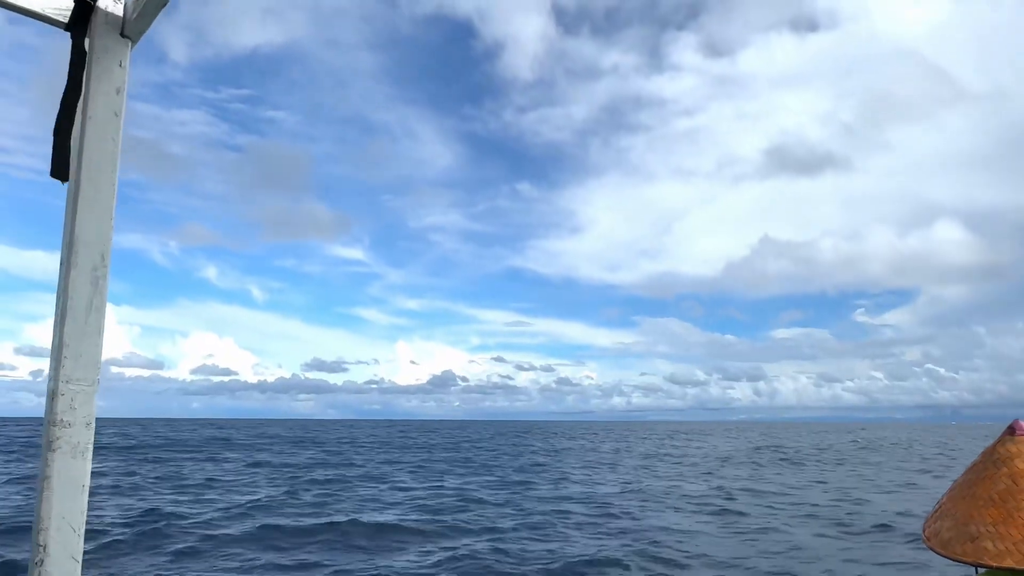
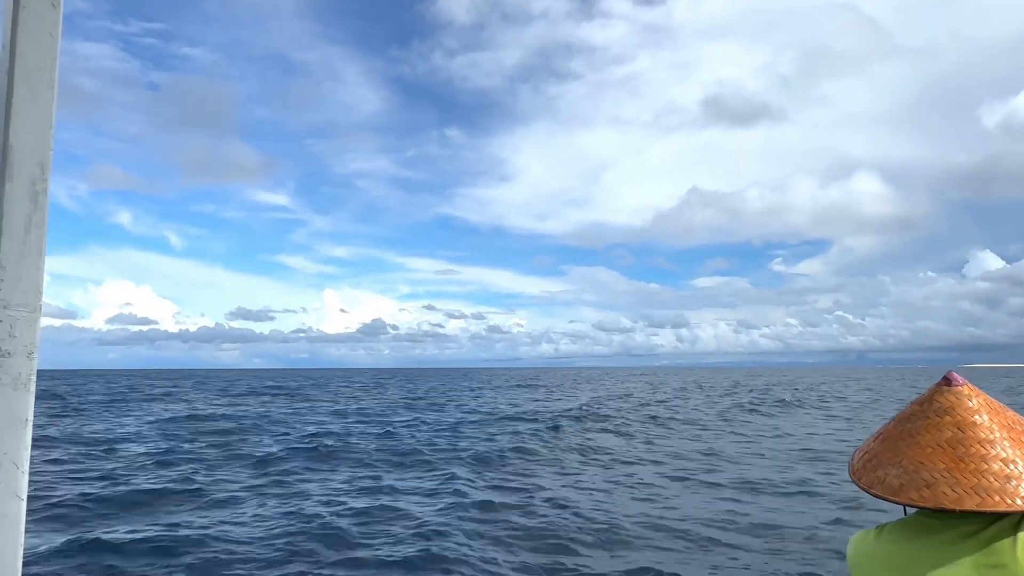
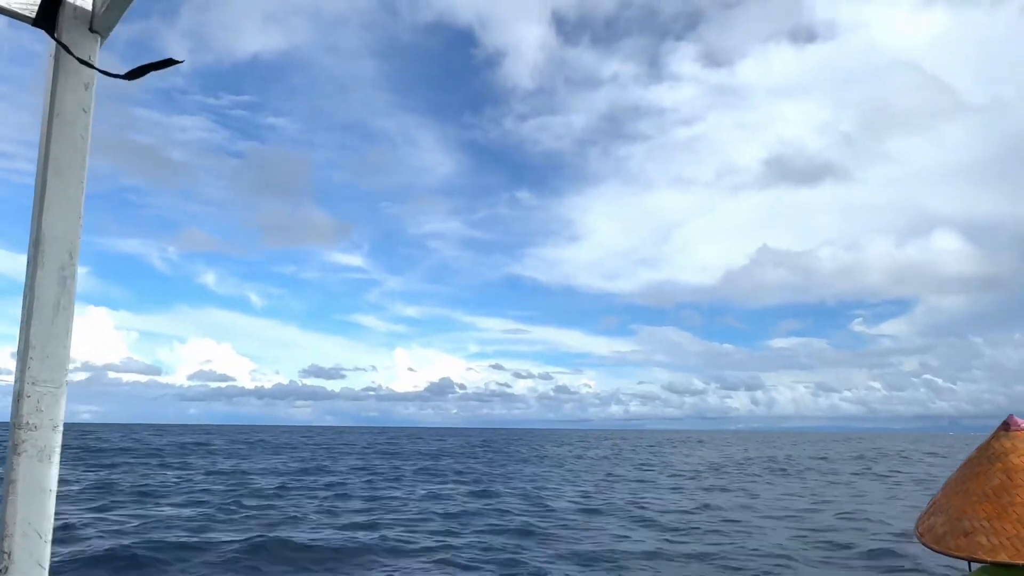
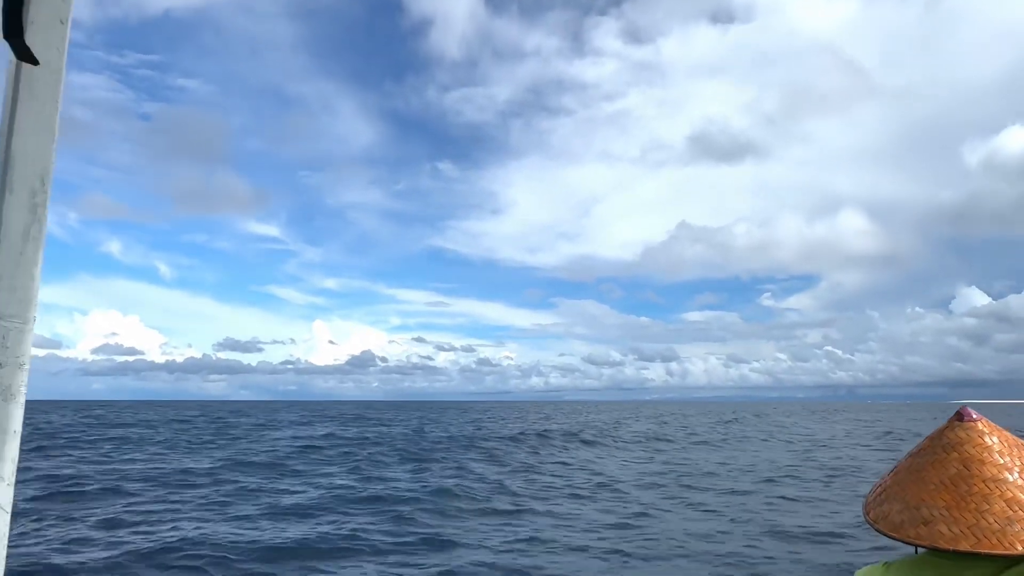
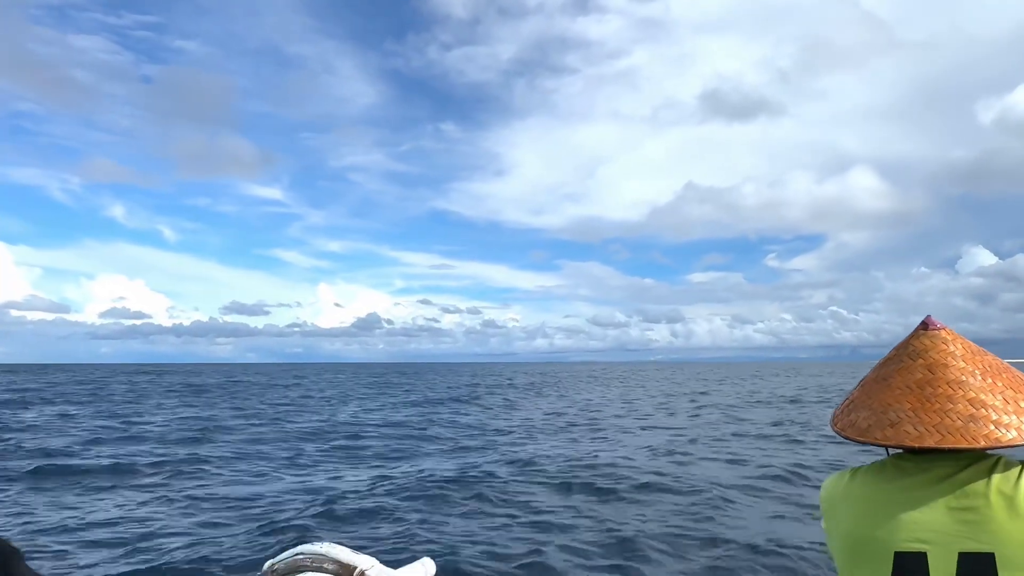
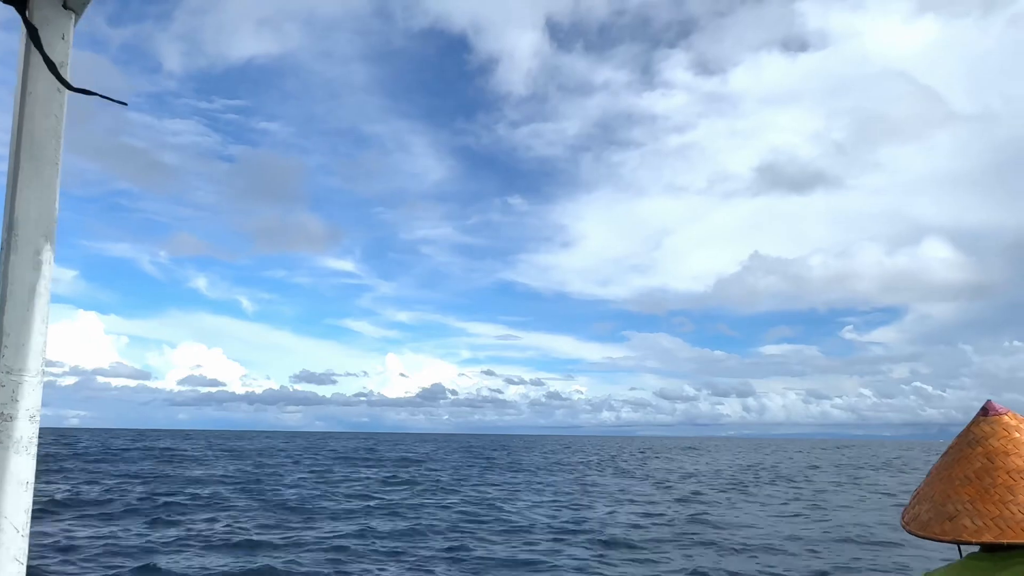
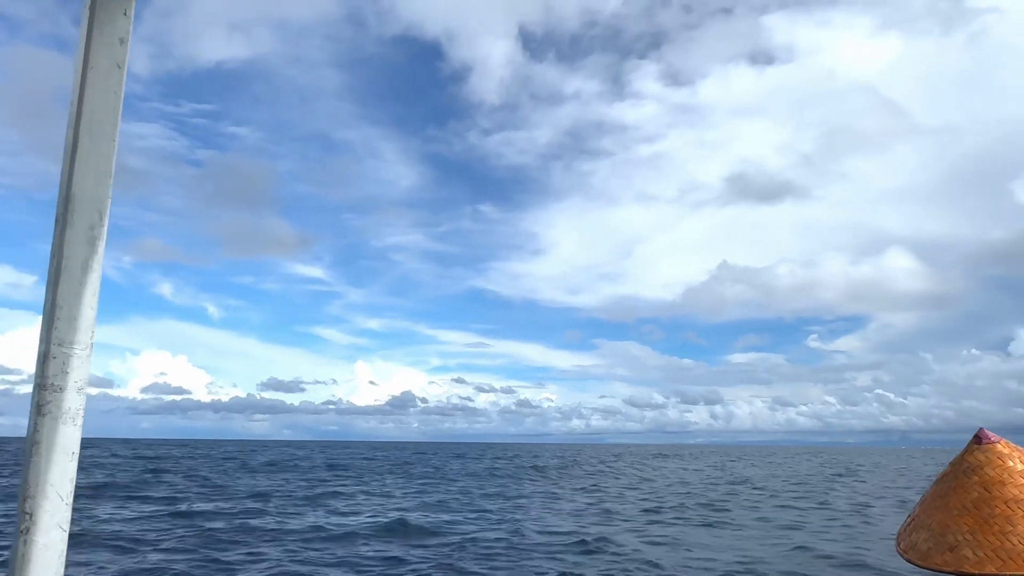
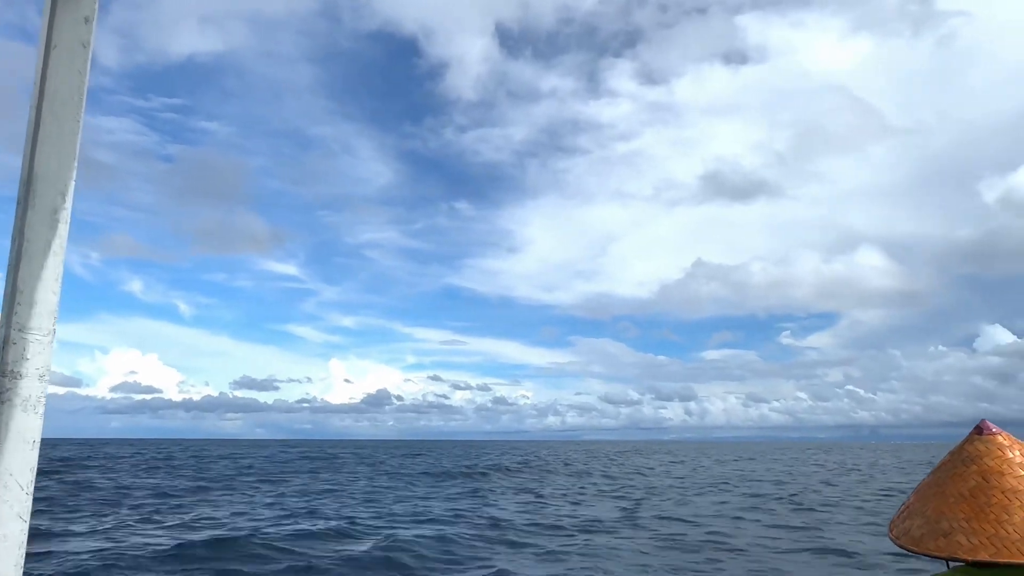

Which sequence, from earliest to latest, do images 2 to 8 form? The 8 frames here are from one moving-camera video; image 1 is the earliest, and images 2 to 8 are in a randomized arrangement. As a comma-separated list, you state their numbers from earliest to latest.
3, 6, 7, 8, 4, 2, 5
